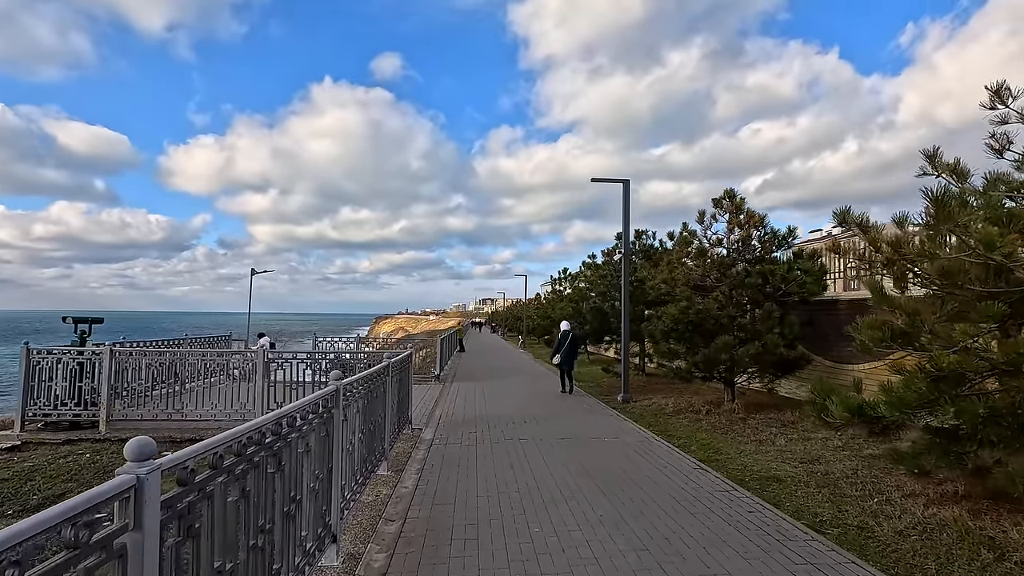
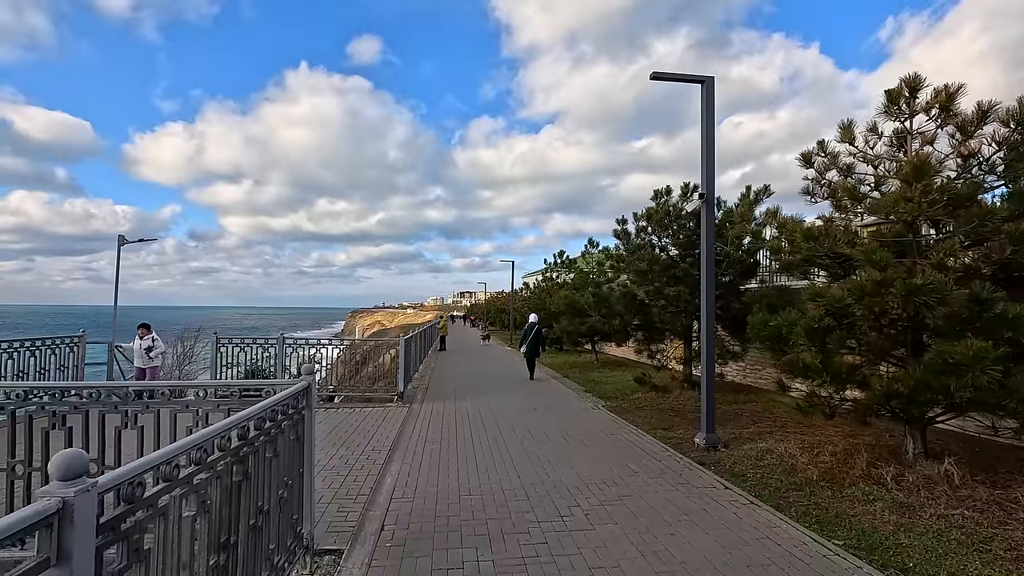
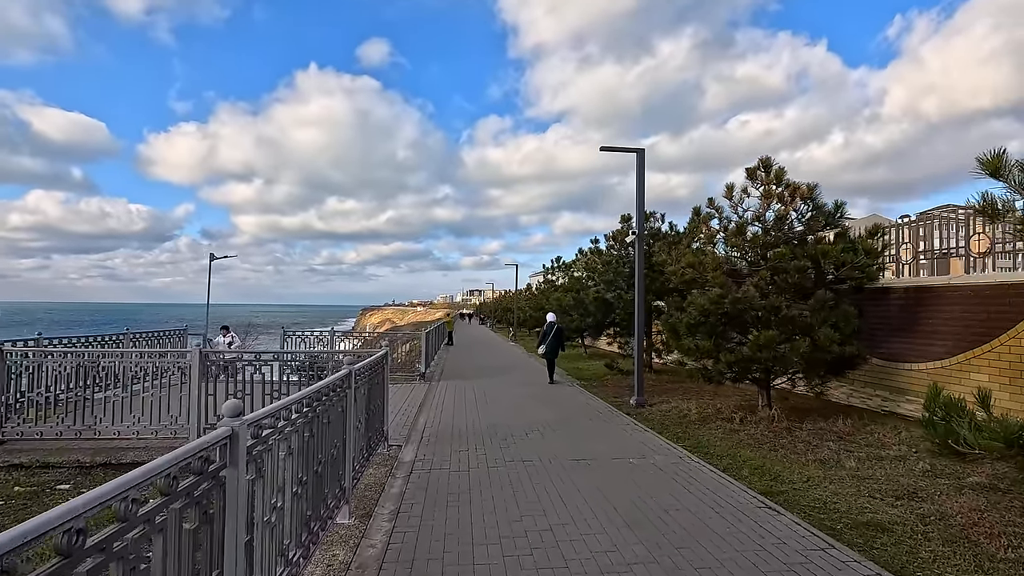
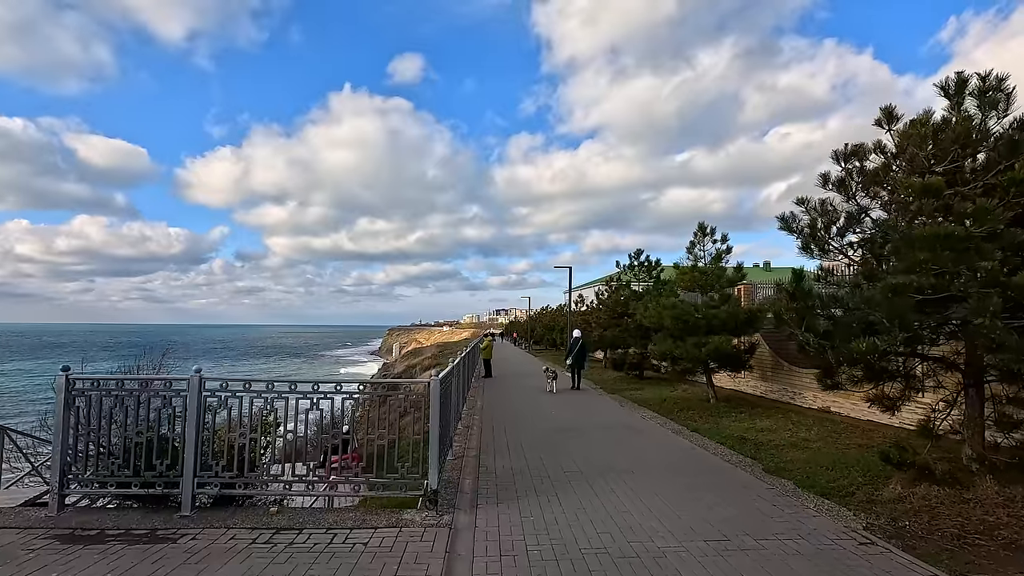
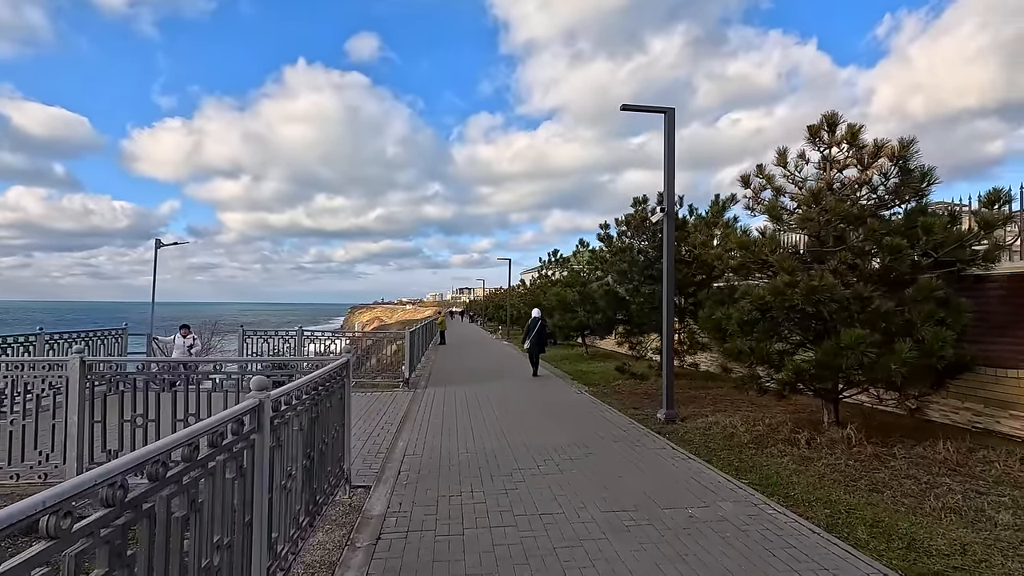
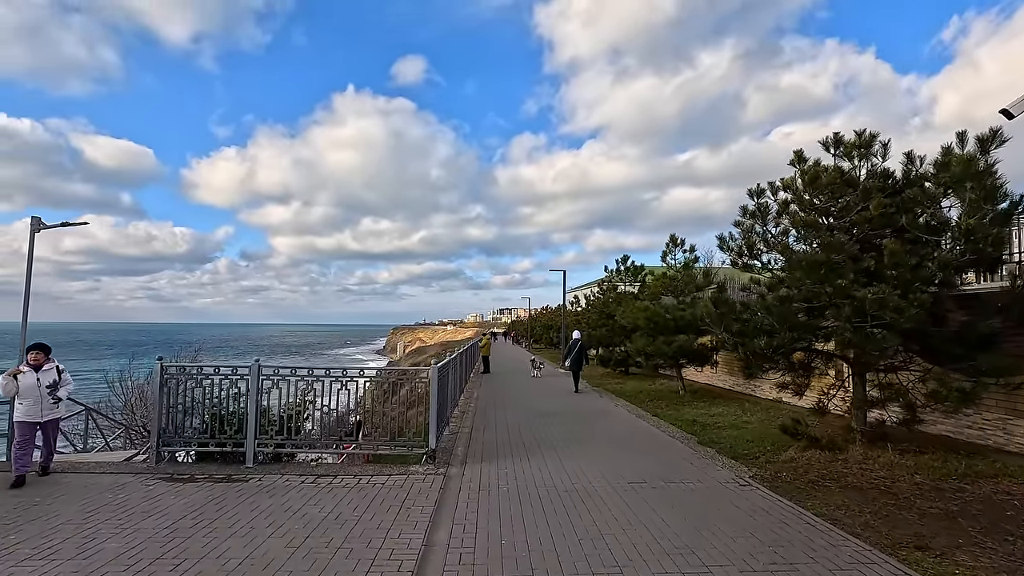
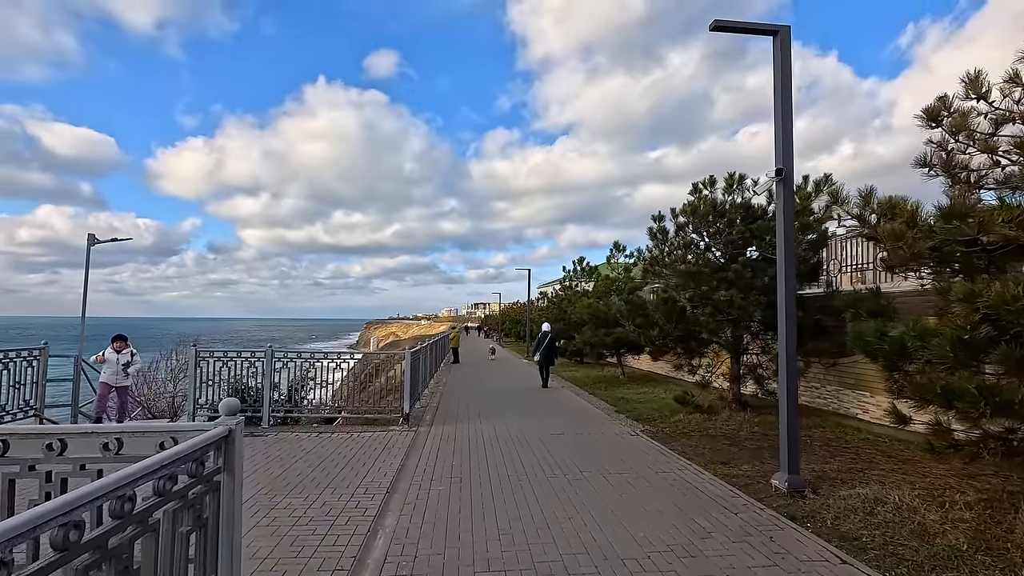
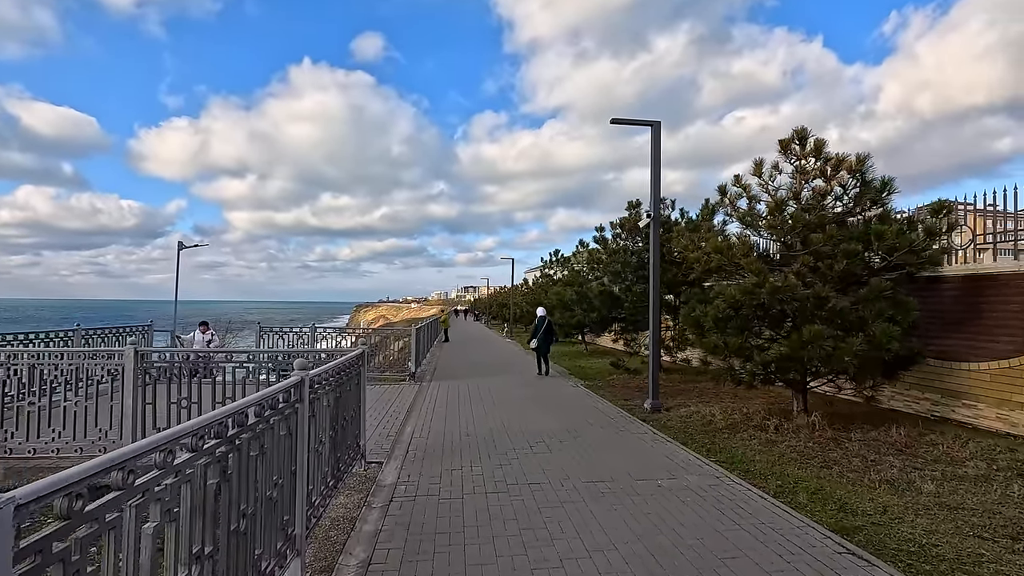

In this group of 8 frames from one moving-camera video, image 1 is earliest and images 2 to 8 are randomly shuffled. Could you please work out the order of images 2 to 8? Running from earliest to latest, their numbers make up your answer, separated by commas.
3, 8, 5, 2, 7, 6, 4
